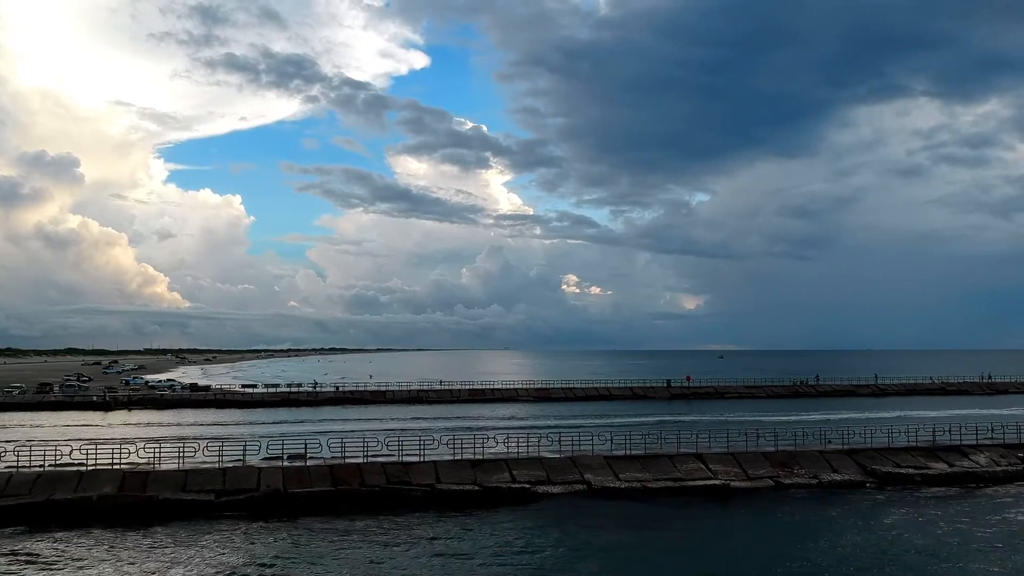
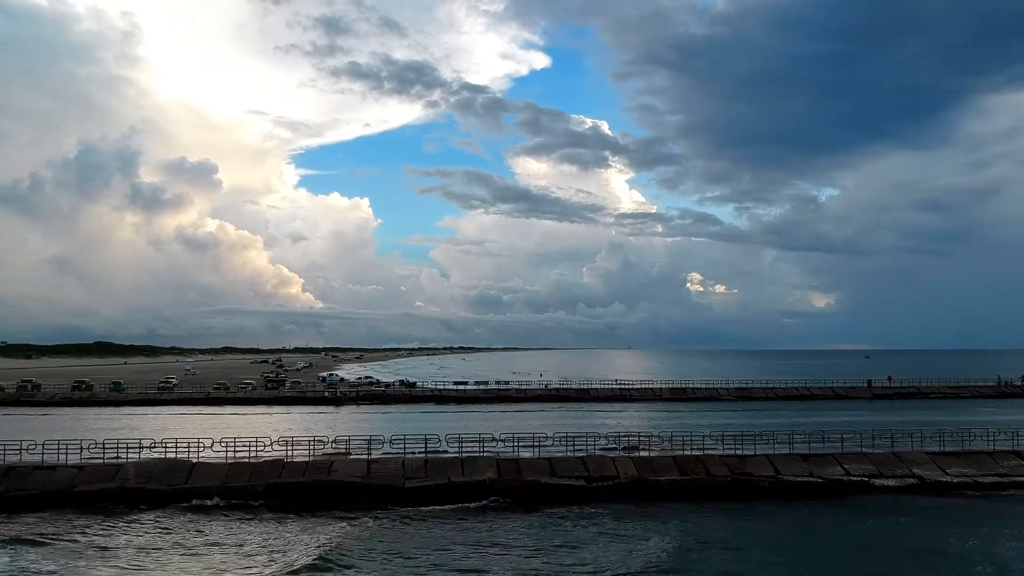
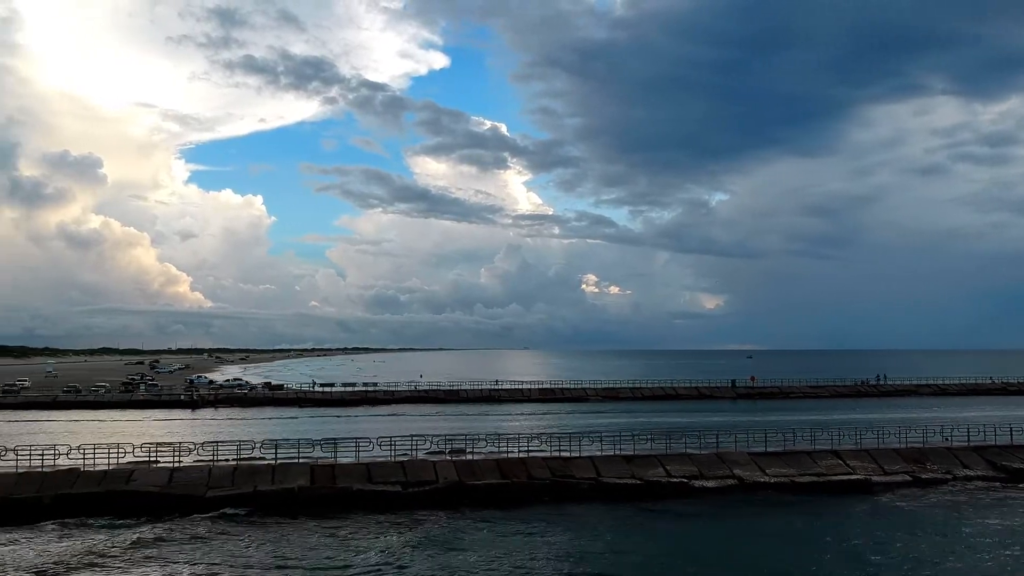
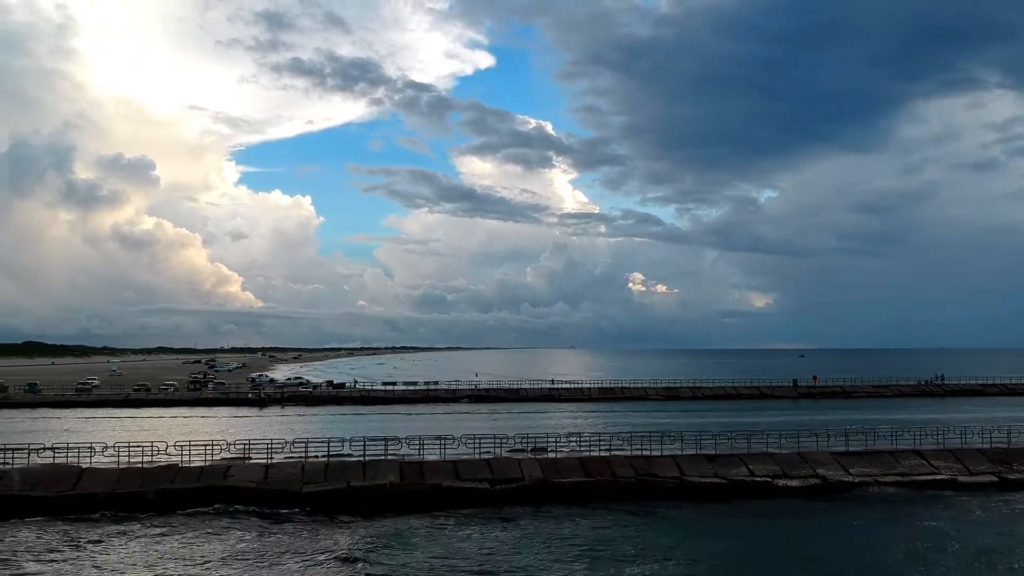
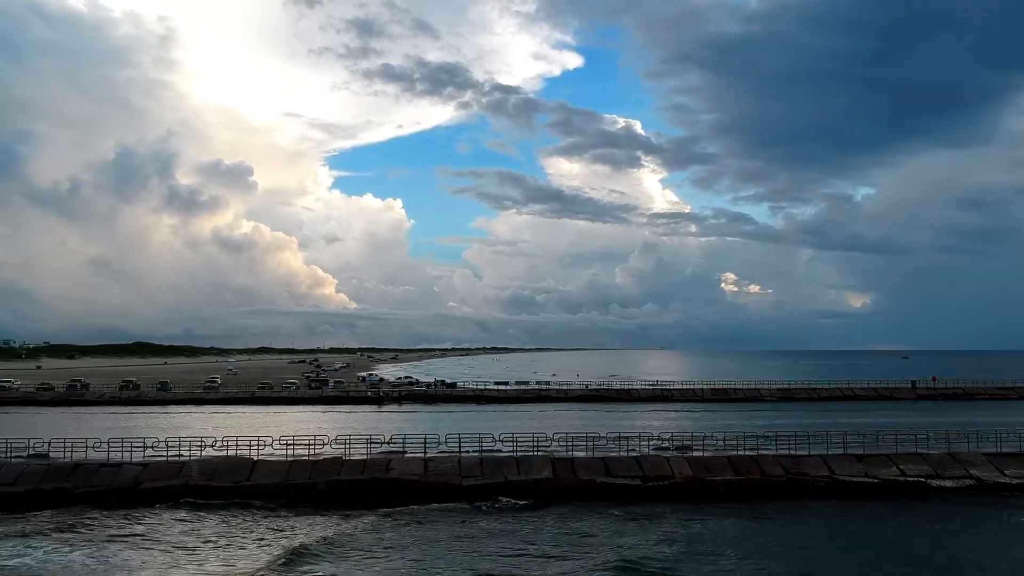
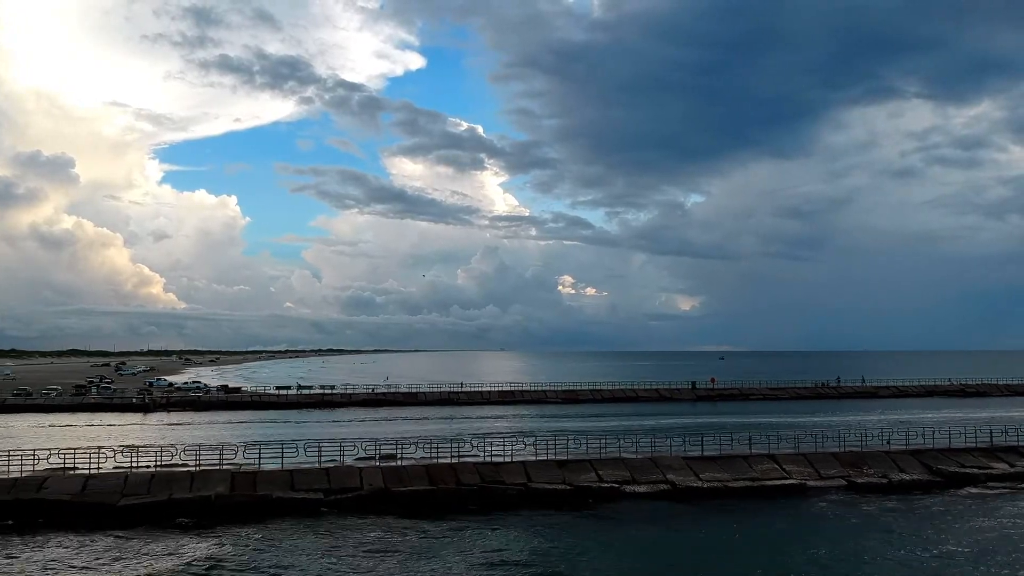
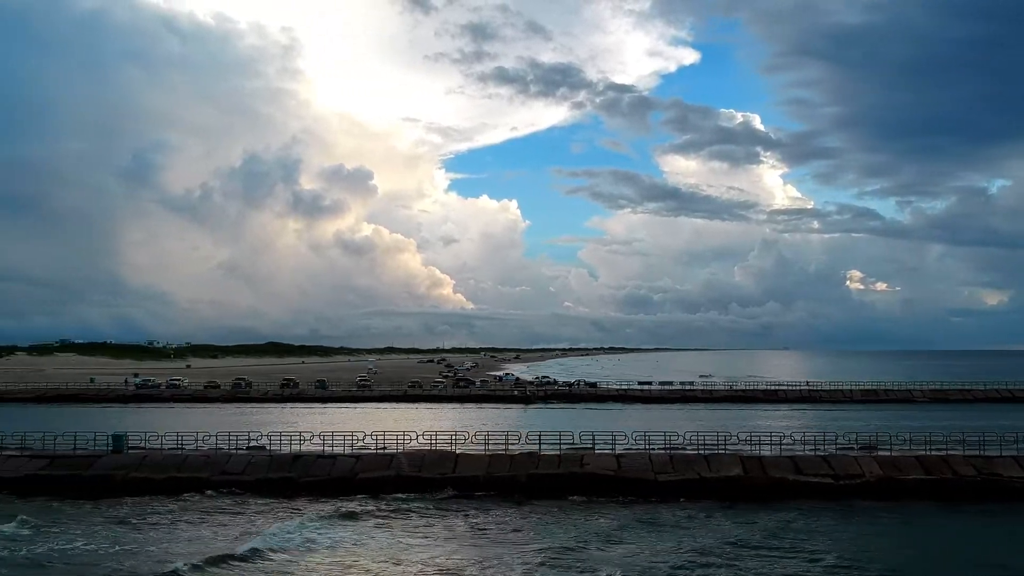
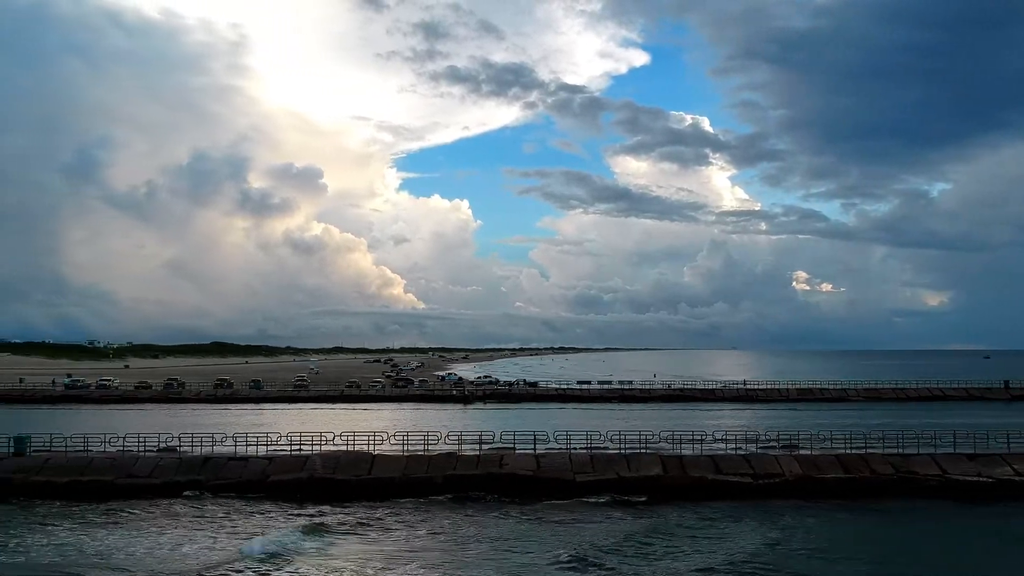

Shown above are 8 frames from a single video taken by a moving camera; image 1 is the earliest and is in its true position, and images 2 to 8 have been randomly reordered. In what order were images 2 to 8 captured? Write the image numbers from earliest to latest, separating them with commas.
6, 3, 4, 2, 5, 8, 7
